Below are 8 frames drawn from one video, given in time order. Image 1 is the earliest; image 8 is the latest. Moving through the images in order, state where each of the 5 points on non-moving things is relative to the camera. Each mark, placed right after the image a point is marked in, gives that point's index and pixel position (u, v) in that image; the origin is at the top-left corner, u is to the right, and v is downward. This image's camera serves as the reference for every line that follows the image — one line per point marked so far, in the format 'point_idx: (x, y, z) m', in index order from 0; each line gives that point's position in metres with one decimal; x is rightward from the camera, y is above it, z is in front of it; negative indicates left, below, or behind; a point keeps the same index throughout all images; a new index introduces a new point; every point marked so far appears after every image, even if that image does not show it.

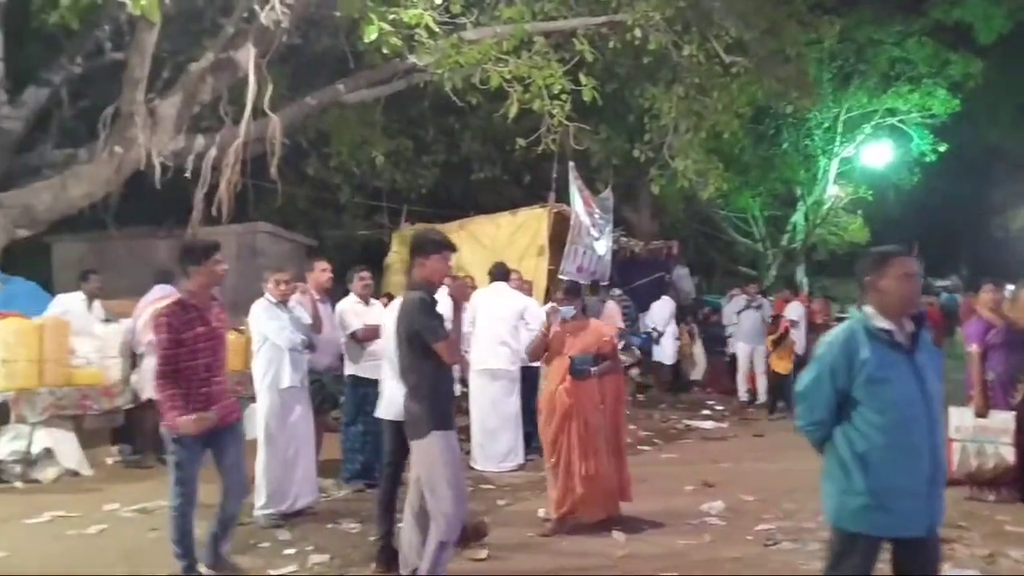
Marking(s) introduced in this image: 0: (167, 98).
0: (-4.9, +2.7, +11.8) m
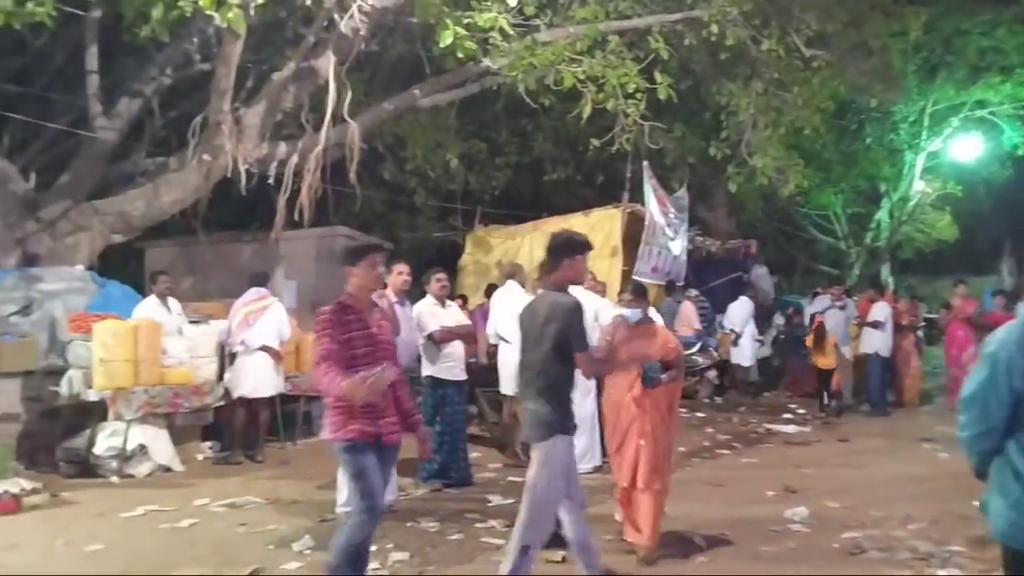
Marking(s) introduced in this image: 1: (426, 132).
0: (-3.8, +2.6, +12.2) m
1: (-1.6, +2.9, +15.6) m
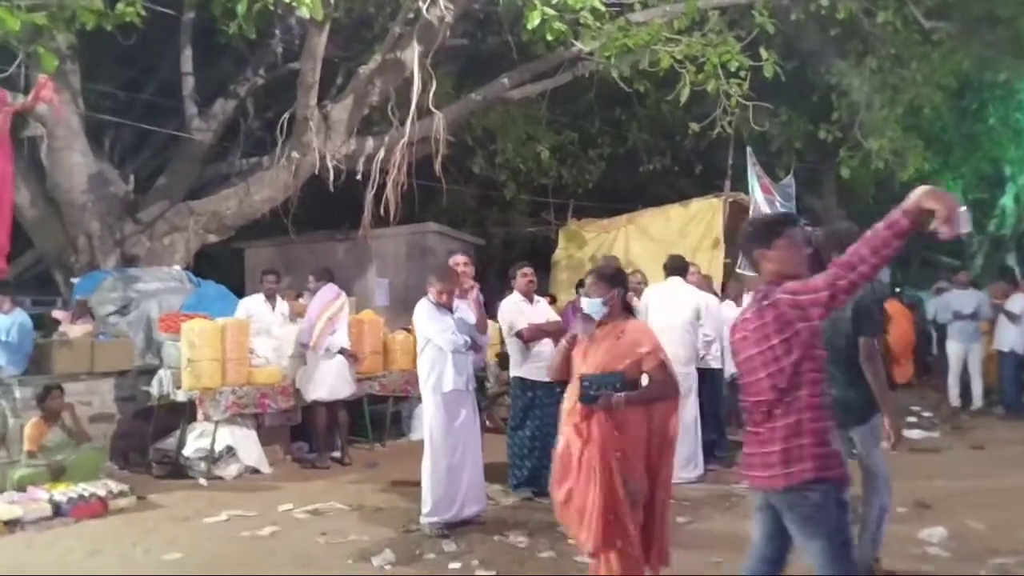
0: (-2.5, +2.7, +12.0) m
1: (+0.1, +3.0, +15.1) m
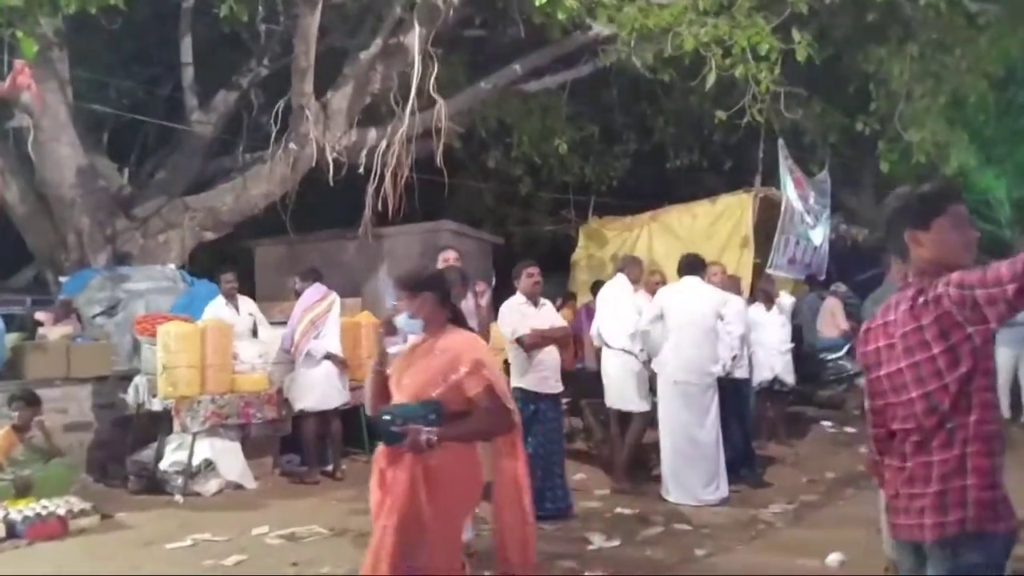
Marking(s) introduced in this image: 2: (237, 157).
0: (-2.4, +2.7, +11.3) m
1: (+0.3, +2.9, +14.3) m
2: (-4.6, +2.2, +13.8) m
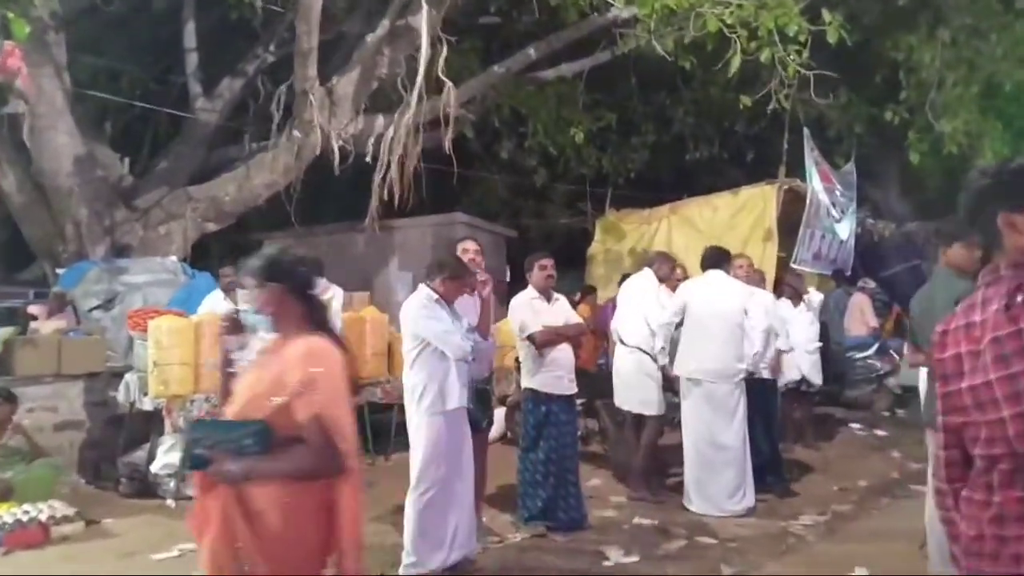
0: (-2.2, +2.8, +10.8) m
1: (+0.6, +3.0, +13.7) m
2: (-4.3, +2.3, +13.3) m
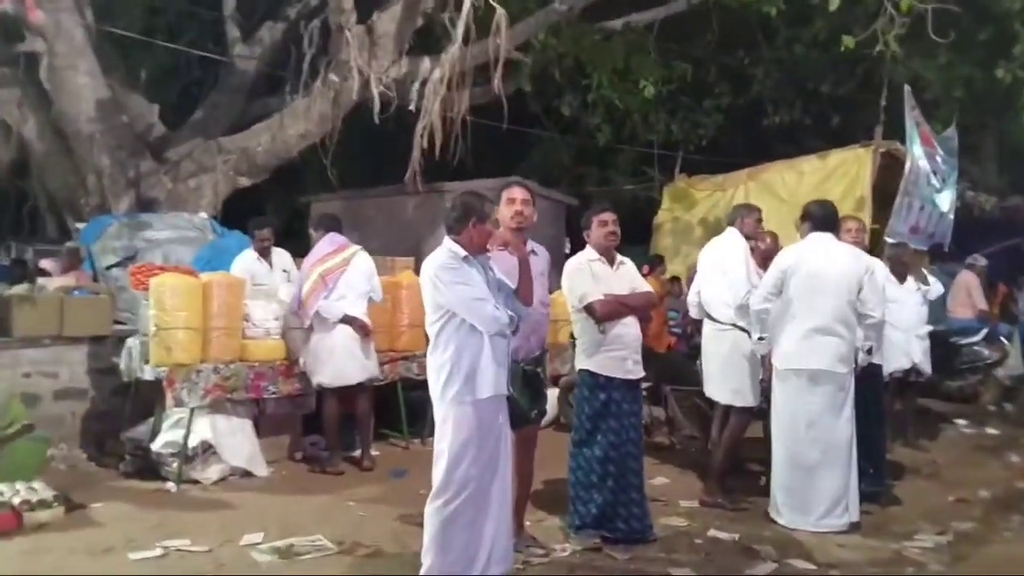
0: (-1.4, +3.2, +9.6) m
1: (+1.5, +3.5, +12.4) m
2: (-3.4, +2.8, +12.3) m
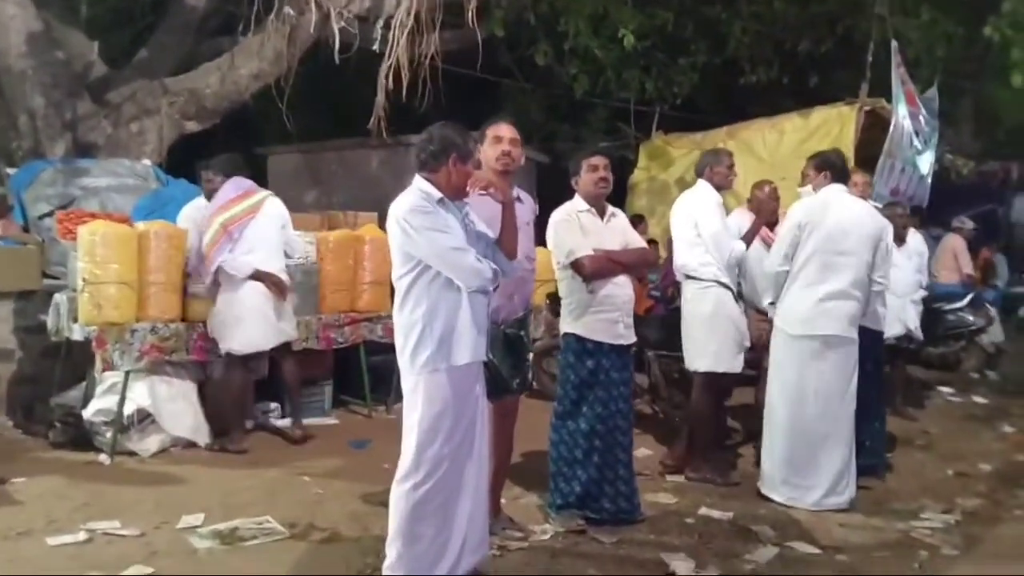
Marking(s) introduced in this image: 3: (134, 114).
0: (-1.7, +3.7, +8.8) m
1: (+1.1, +4.1, +11.6) m
2: (-3.8, +3.5, +11.4) m
3: (-4.4, +2.0, +9.6) m
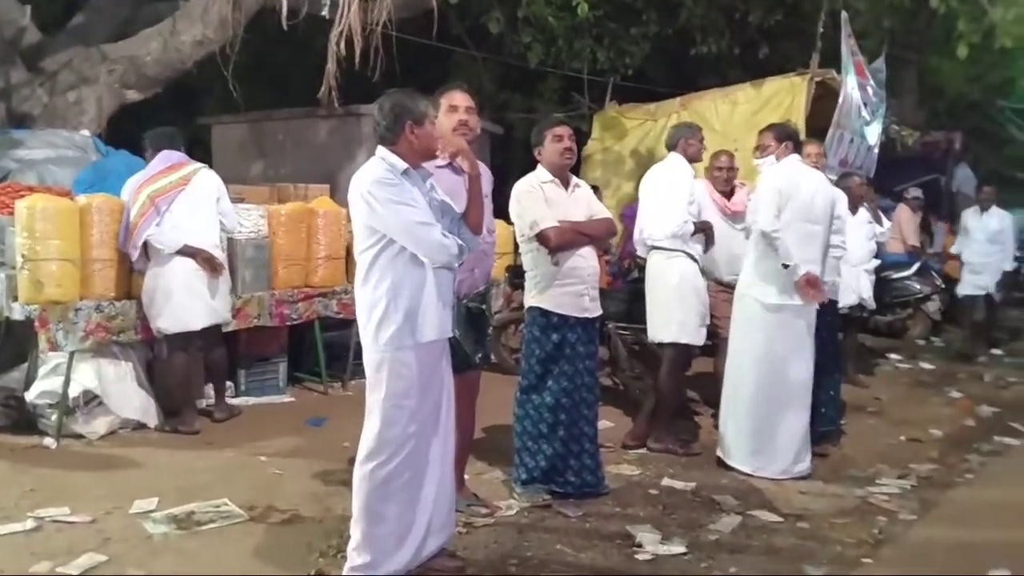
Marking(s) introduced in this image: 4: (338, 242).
0: (-2.2, +3.9, +8.4) m
1: (+0.5, +4.4, +11.4) m
2: (-4.4, +3.8, +11.0) m
3: (-4.9, +2.3, +9.2) m
4: (-1.5, +0.4, +7.2) m
